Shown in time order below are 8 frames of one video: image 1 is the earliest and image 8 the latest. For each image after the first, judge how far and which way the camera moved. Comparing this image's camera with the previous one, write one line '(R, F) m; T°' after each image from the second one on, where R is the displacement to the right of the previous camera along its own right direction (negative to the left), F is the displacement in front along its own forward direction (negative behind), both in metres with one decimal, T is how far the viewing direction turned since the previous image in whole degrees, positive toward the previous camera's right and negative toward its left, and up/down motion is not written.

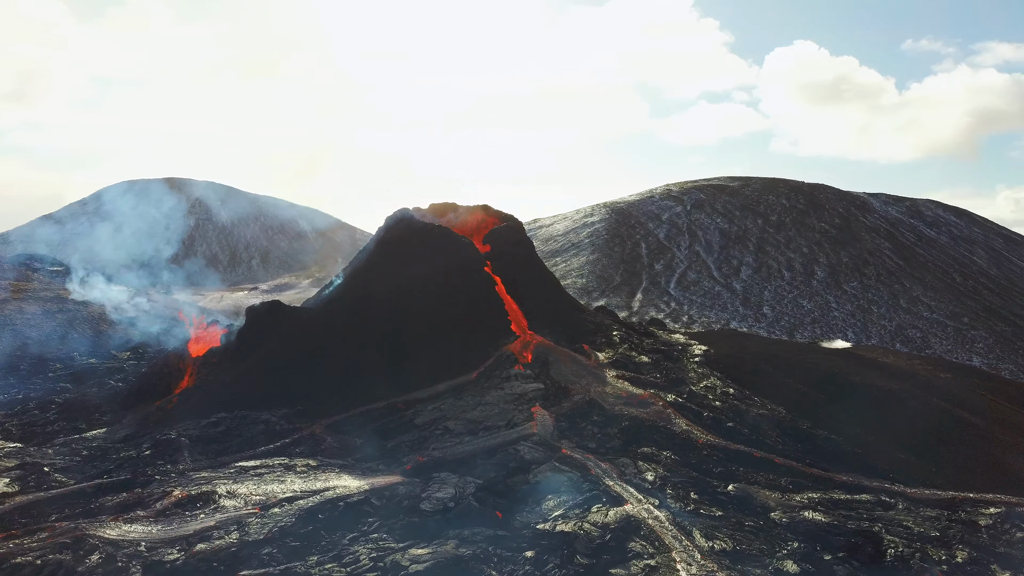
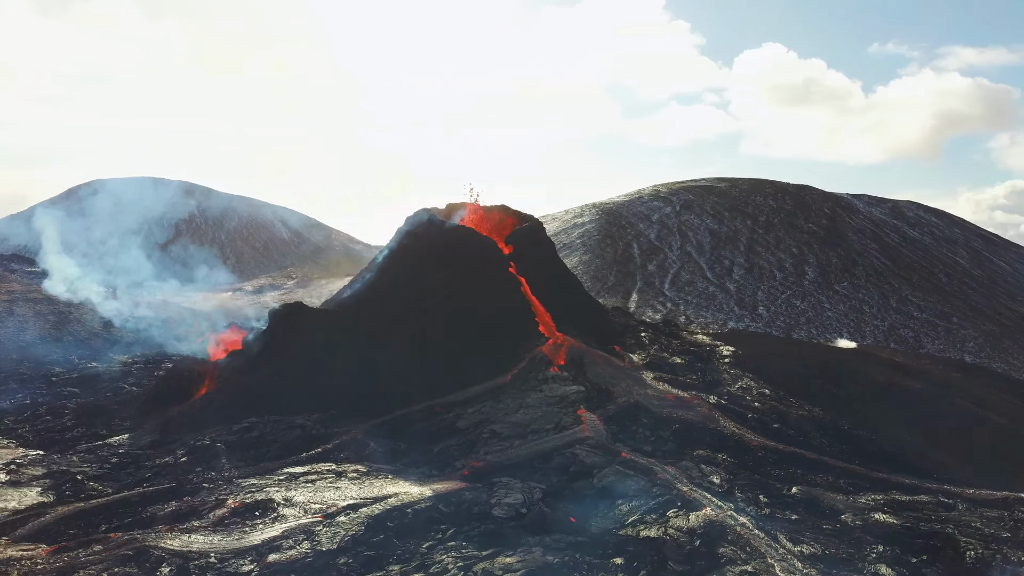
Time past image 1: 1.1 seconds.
(-1.6, +0.2) m; +1°
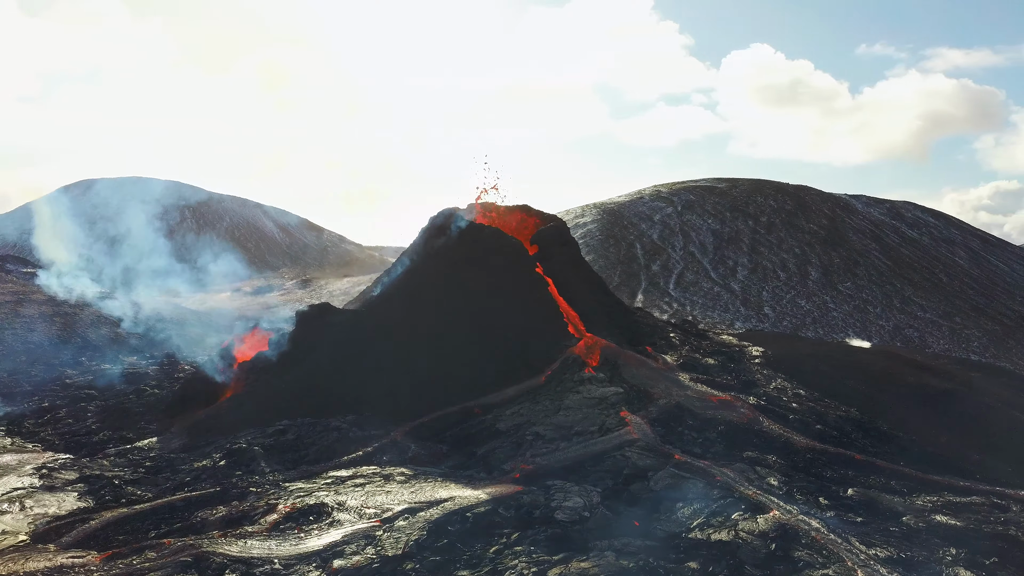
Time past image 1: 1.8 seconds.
(-1.2, +0.1) m; 0°
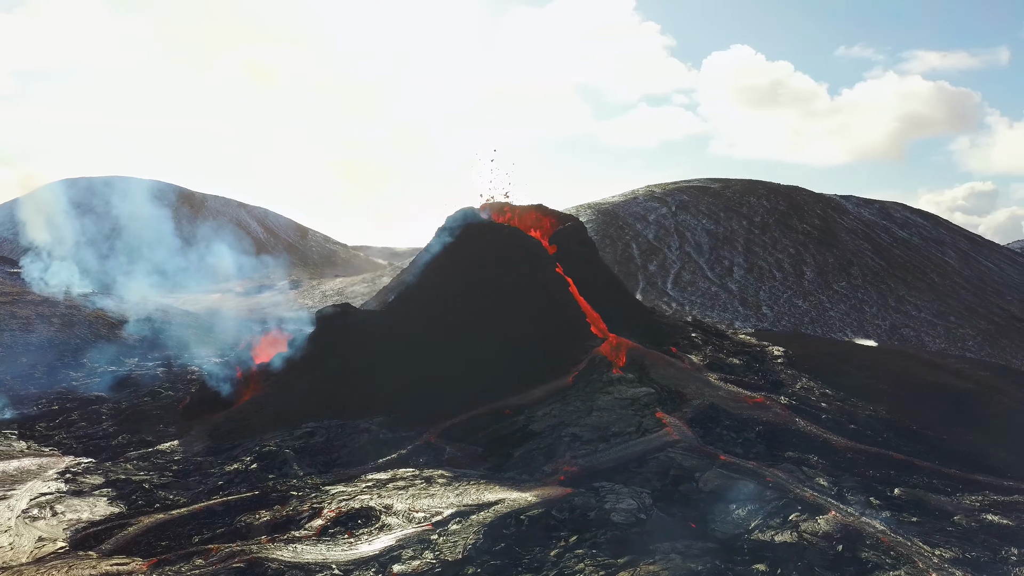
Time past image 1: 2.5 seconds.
(-1.2, +0.1) m; +1°
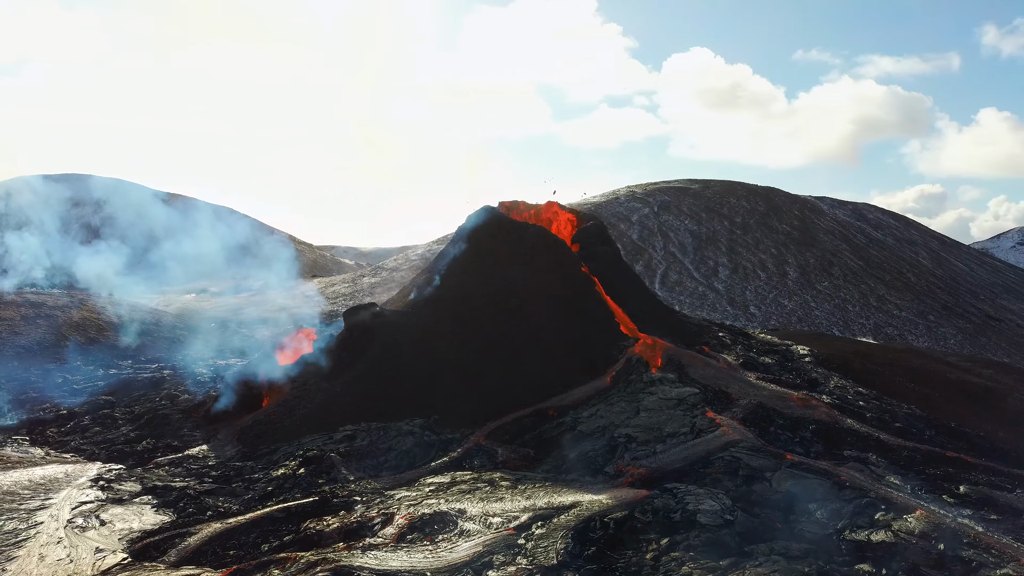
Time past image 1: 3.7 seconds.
(-1.9, +0.2) m; +2°
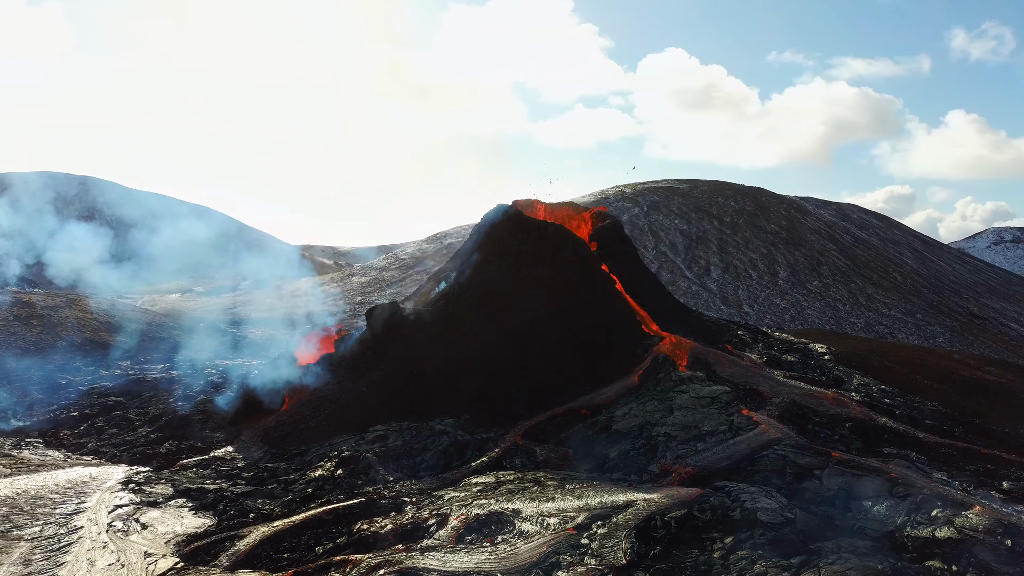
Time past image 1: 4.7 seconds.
(-1.4, +0.1) m; +1°
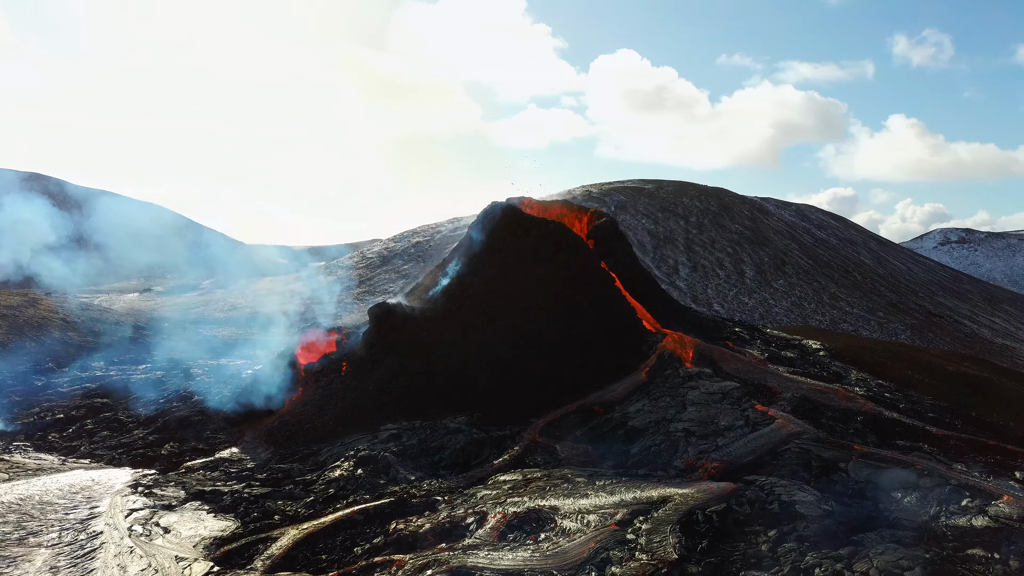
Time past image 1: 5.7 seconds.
(-1.4, +0.1) m; +3°
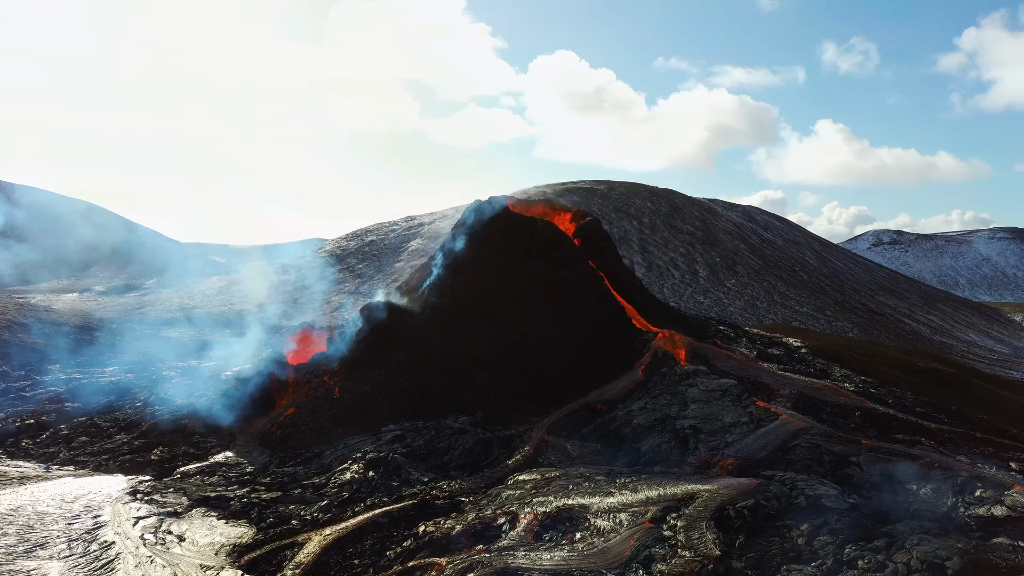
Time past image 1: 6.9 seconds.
(-1.5, +0.2) m; +4°
